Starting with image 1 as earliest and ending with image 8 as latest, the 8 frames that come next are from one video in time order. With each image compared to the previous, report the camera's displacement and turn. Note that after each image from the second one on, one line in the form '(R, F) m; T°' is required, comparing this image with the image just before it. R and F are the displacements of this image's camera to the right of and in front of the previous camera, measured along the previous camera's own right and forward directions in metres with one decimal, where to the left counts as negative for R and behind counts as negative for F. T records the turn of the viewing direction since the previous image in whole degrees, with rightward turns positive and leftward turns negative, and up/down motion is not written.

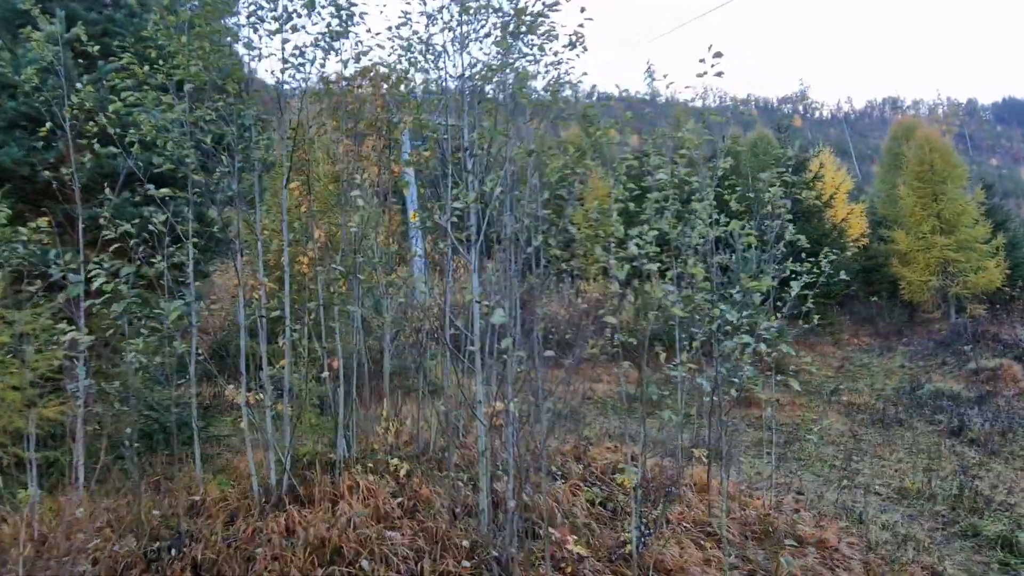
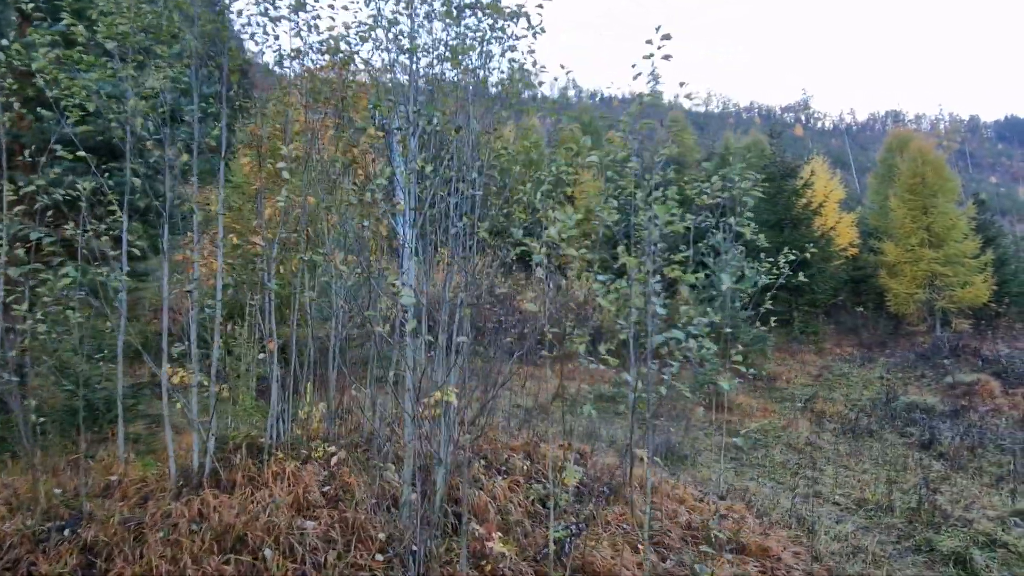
(+0.3, +0.1) m; 0°
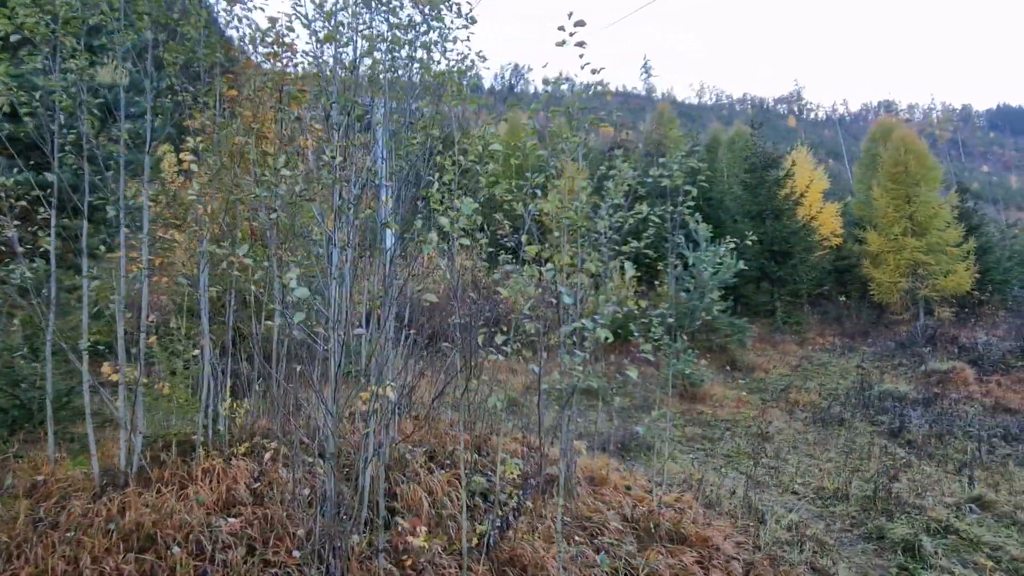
(+0.3, 0.0) m; 0°
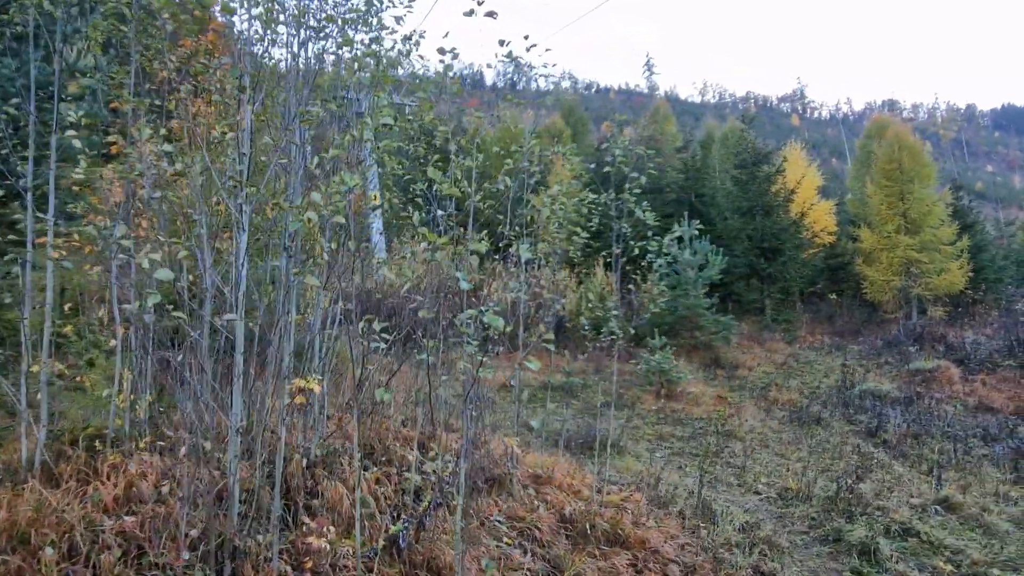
(+0.4, +0.2) m; 0°
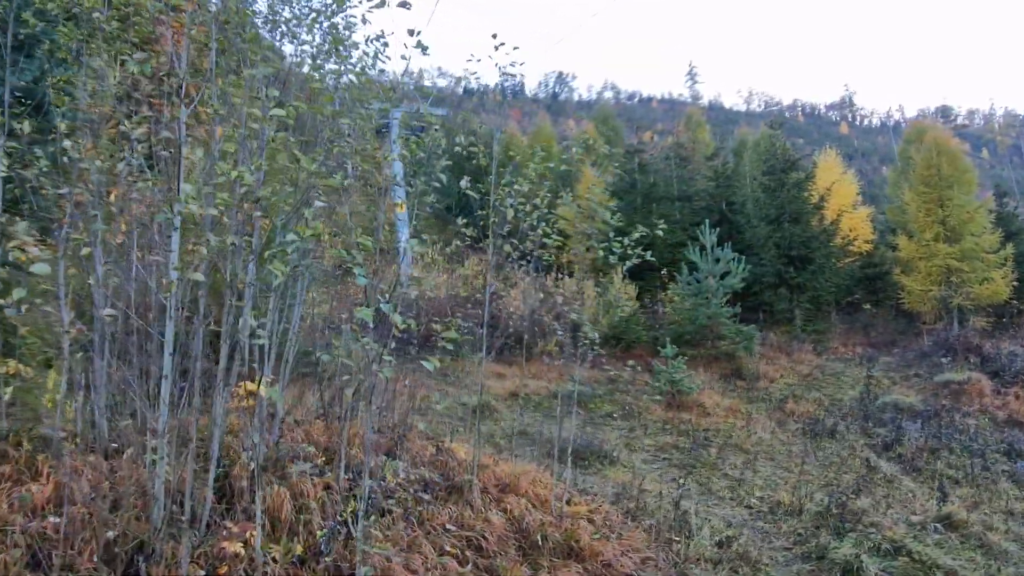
(+0.5, +0.1) m; -3°
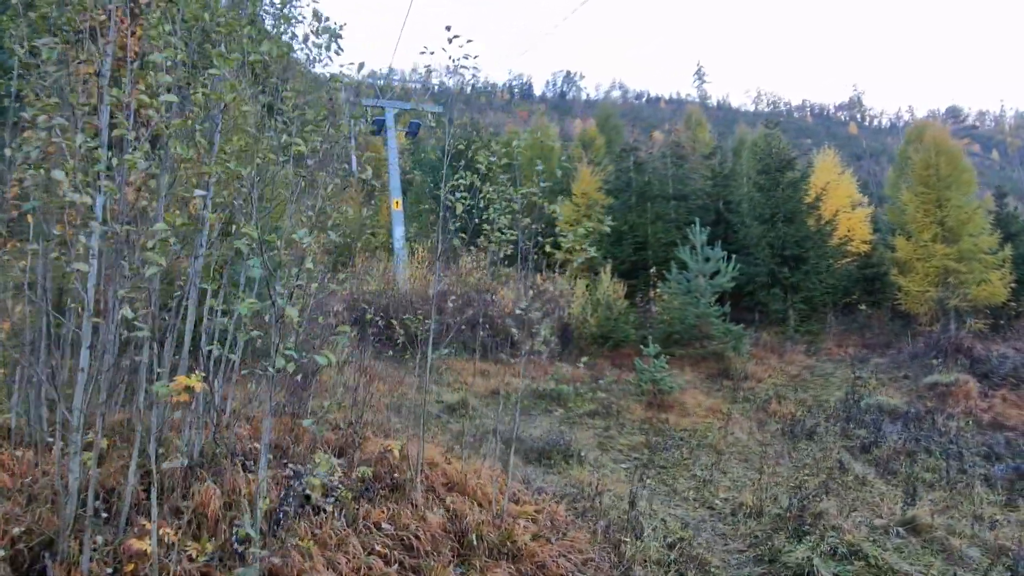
(+0.4, +0.1) m; -1°
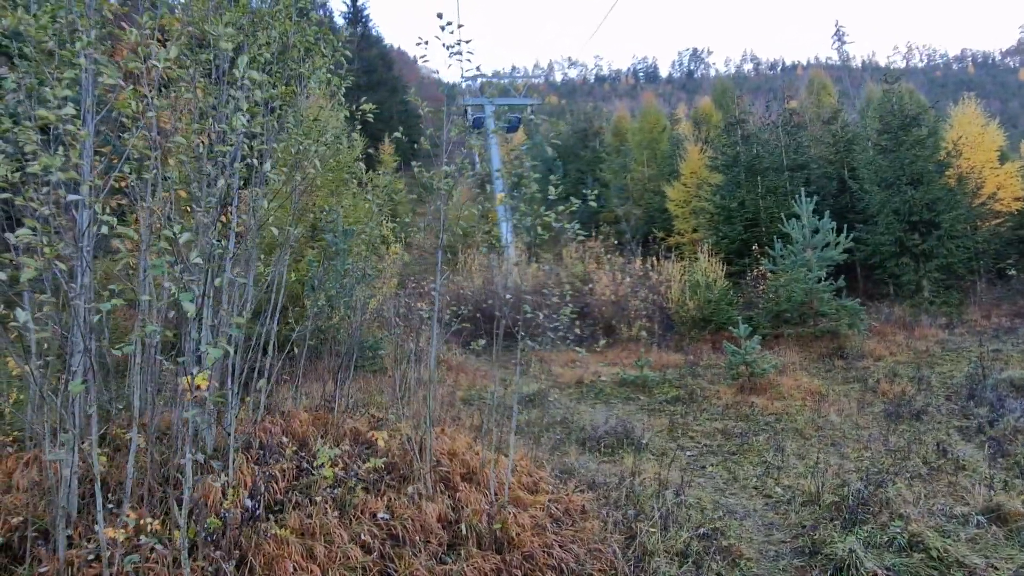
(+0.8, +0.2) m; -11°
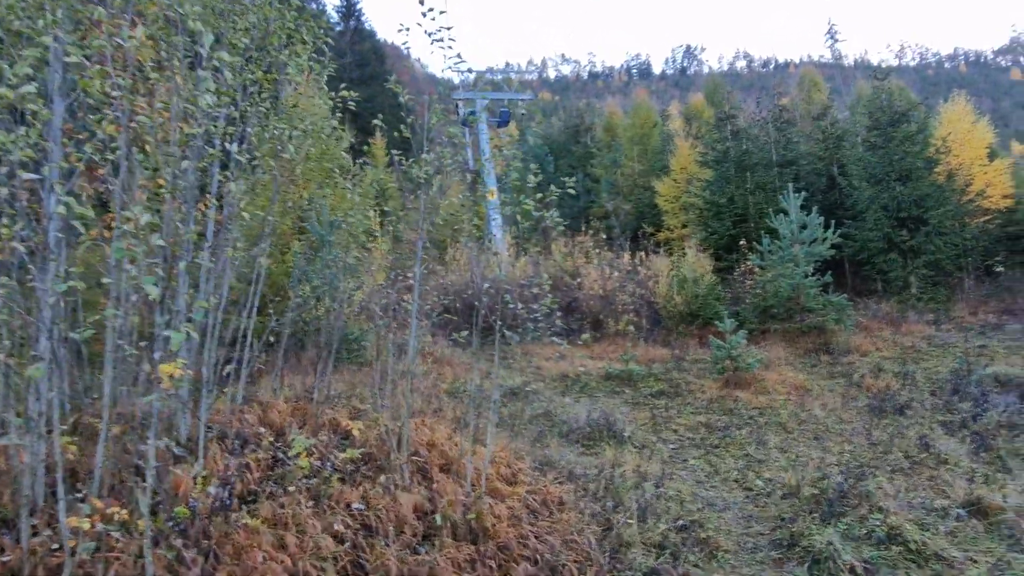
(+0.1, 0.0) m; +1°
